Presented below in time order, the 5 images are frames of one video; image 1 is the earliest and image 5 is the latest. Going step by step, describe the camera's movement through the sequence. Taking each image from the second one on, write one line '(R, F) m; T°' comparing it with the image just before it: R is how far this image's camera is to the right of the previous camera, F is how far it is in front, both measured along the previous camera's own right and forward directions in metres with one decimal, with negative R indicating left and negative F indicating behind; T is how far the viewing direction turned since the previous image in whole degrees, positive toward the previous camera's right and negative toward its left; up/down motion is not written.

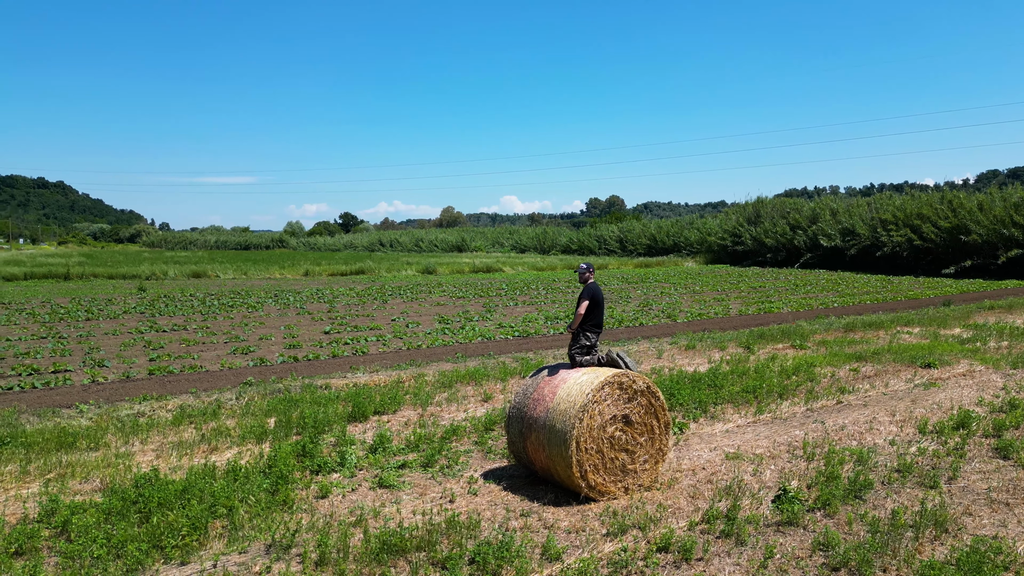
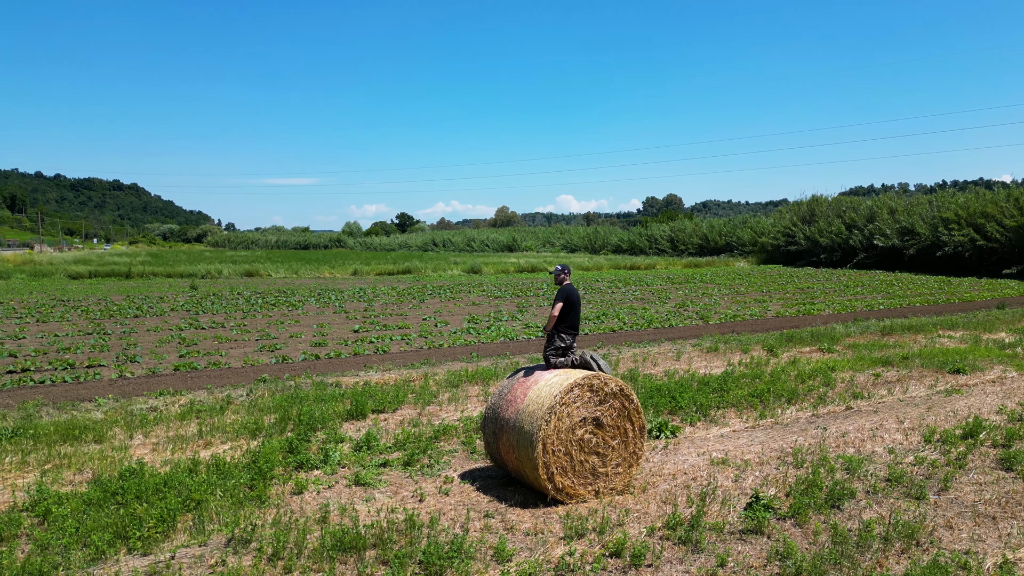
(+0.7, 0.0) m; -4°
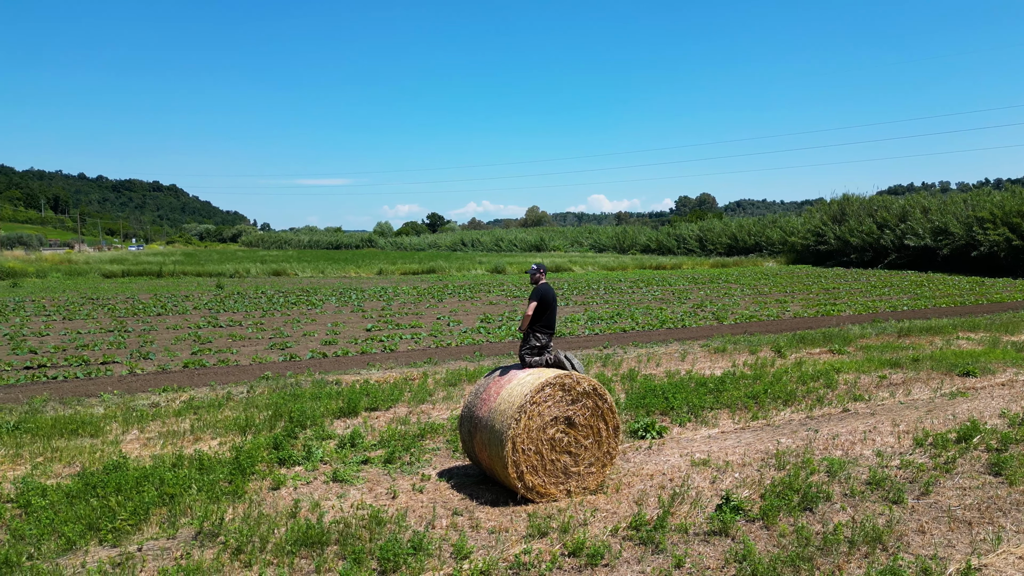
(+0.5, 0.0) m; -2°
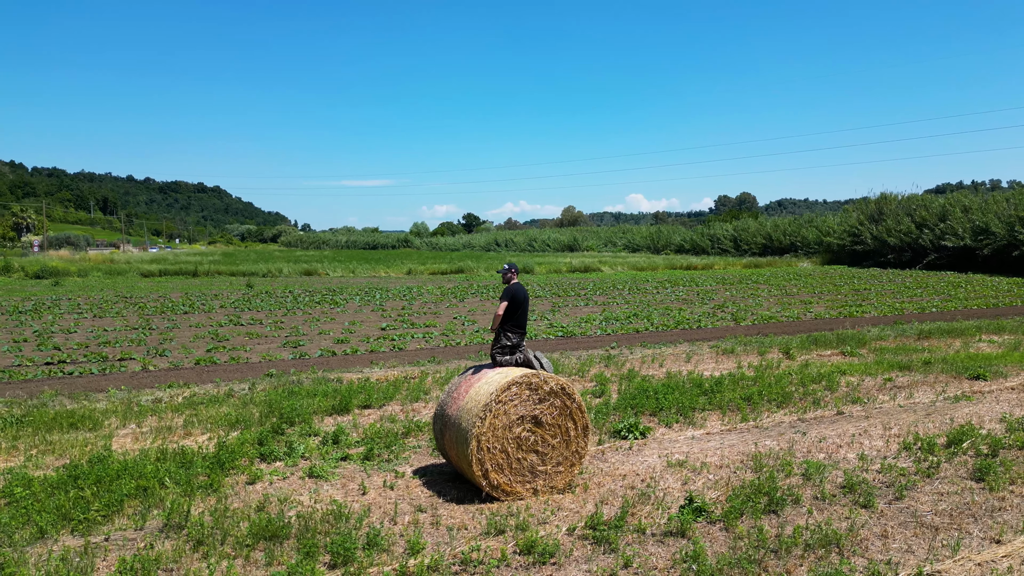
(+0.5, 0.0) m; -2°
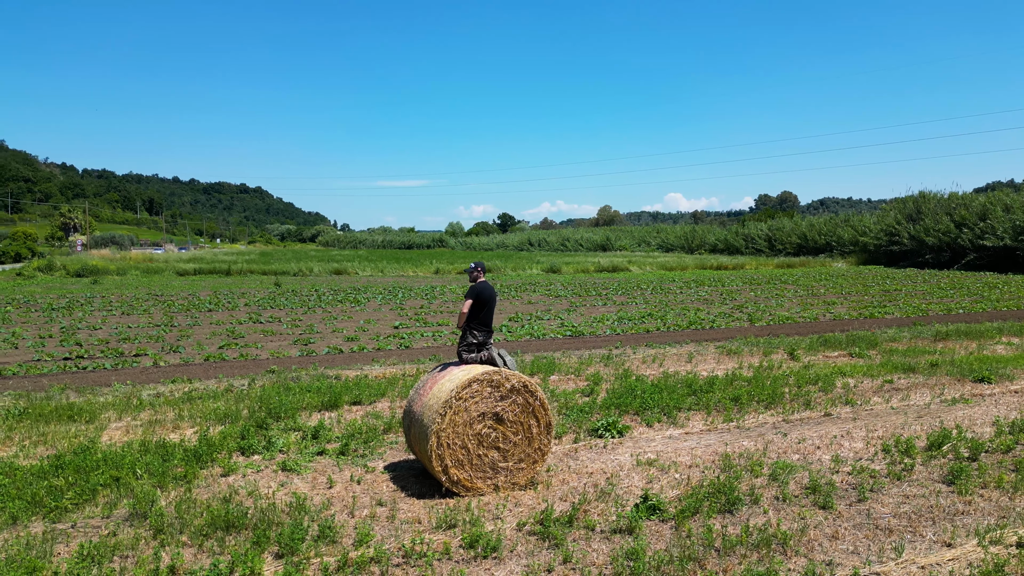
(+0.6, -0.1) m; -2°
